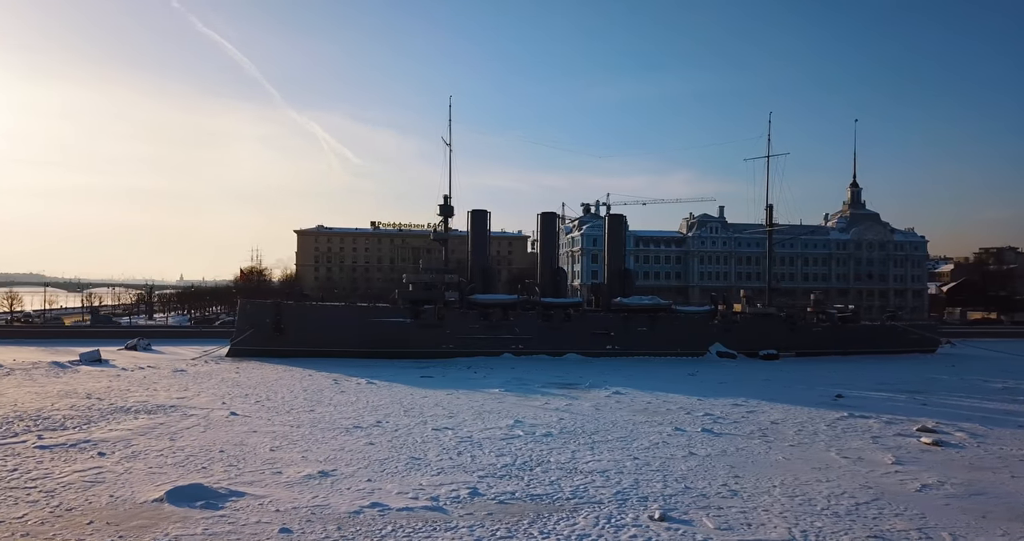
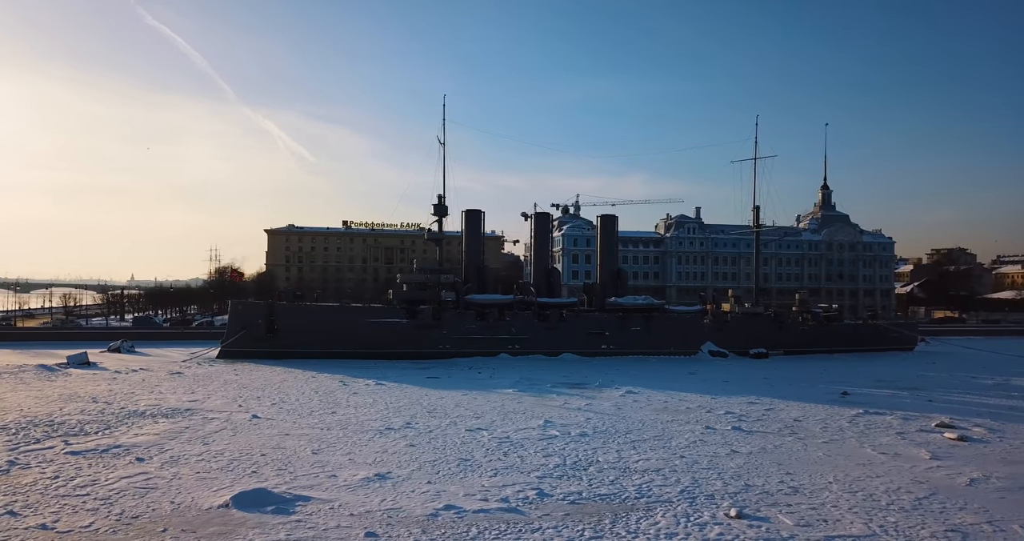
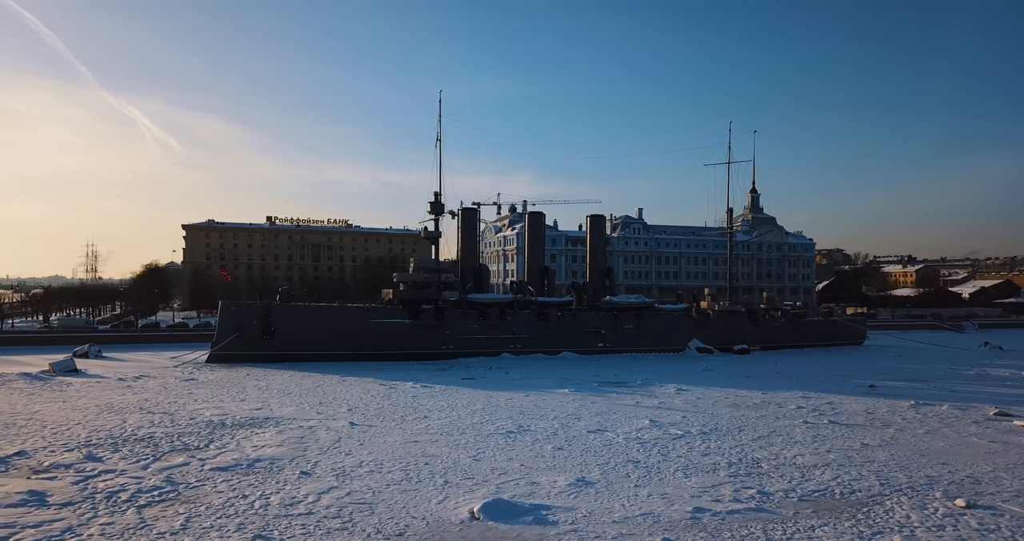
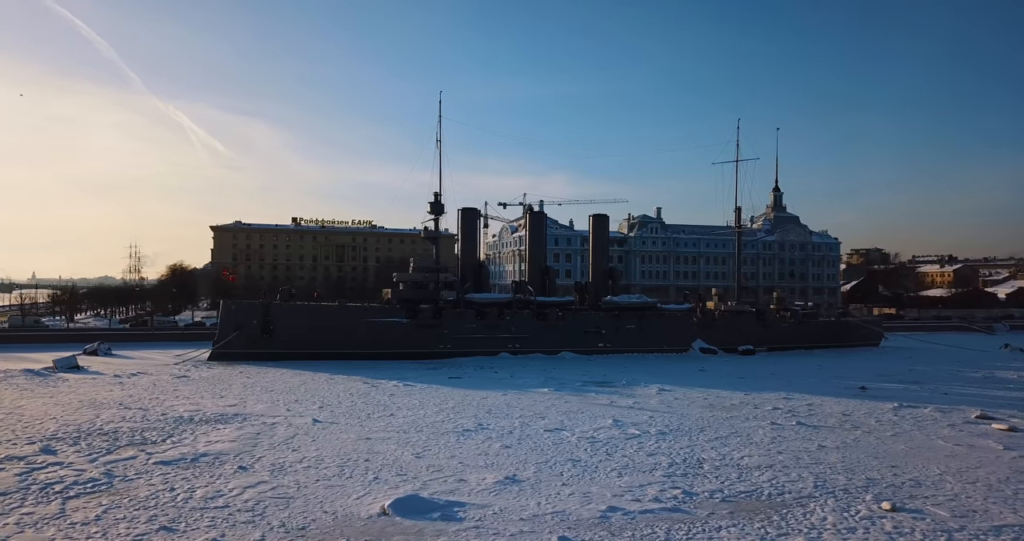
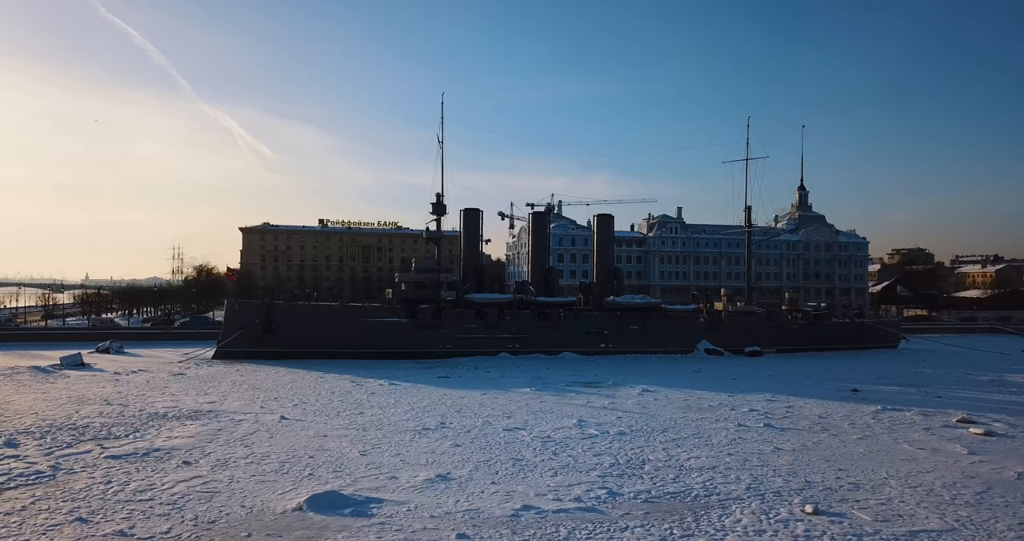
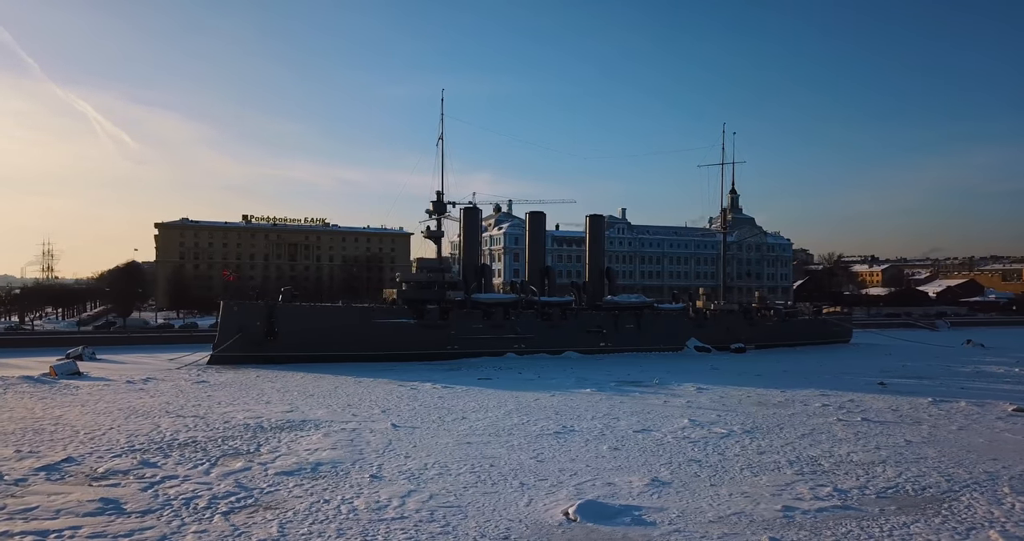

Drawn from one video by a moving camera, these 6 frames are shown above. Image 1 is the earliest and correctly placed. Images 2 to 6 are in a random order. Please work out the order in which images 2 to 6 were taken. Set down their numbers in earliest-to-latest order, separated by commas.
2, 5, 4, 3, 6
